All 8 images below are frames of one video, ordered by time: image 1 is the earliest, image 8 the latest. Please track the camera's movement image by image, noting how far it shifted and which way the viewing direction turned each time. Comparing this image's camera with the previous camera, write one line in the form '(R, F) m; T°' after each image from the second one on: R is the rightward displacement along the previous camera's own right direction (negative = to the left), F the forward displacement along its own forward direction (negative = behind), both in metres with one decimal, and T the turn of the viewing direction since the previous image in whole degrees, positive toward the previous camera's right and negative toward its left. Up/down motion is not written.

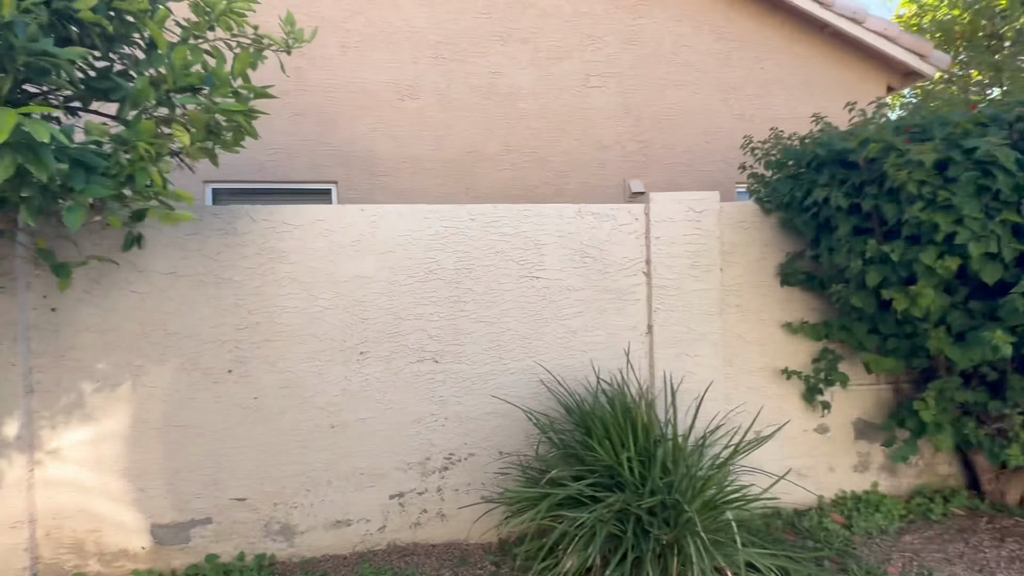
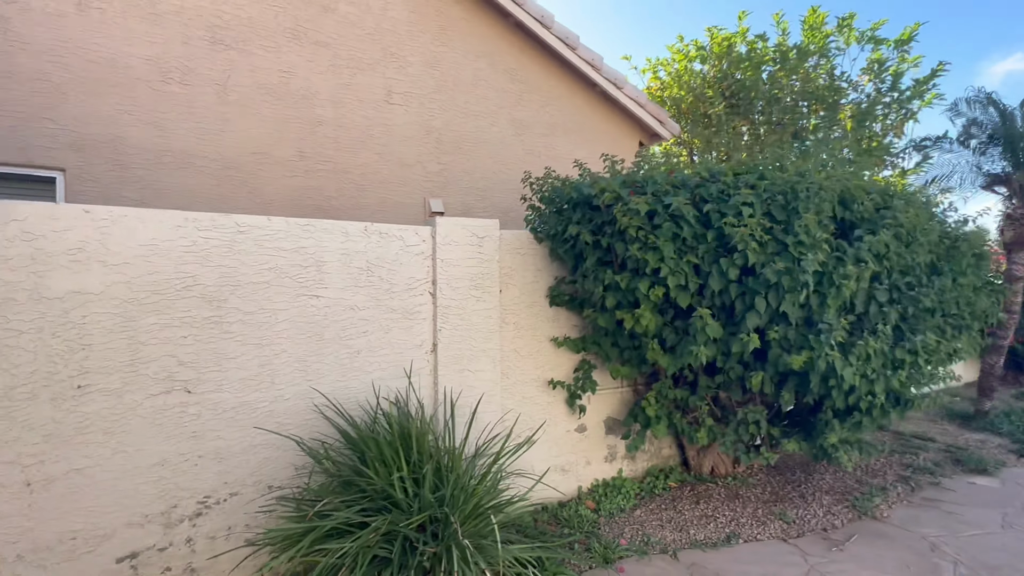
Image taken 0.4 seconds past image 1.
(+0.2, -0.1) m; +22°
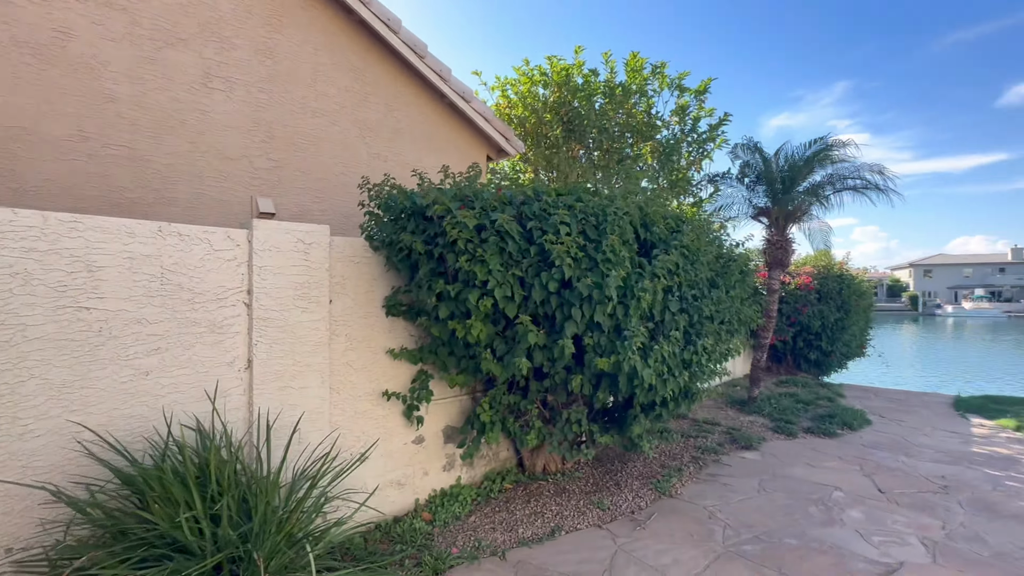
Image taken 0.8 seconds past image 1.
(+0.2, 0.0) m; +17°
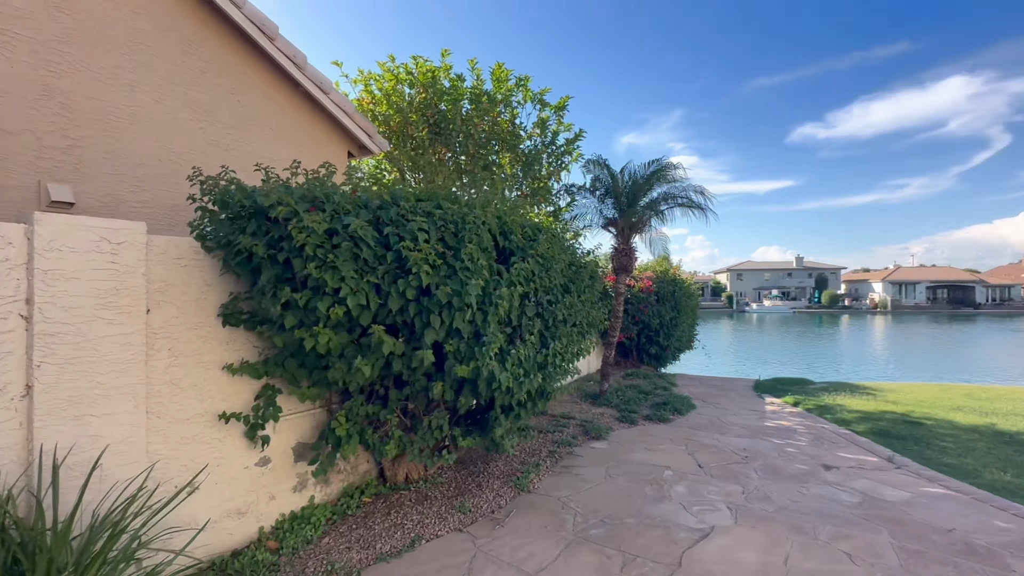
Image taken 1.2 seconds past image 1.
(+0.1, 0.0) m; +16°
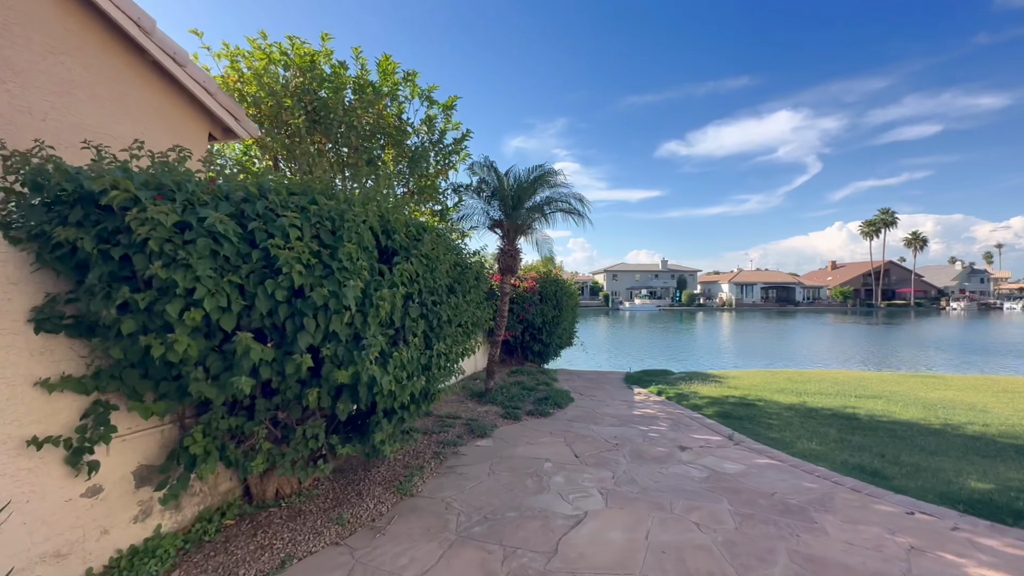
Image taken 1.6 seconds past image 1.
(0.0, 0.0) m; +13°
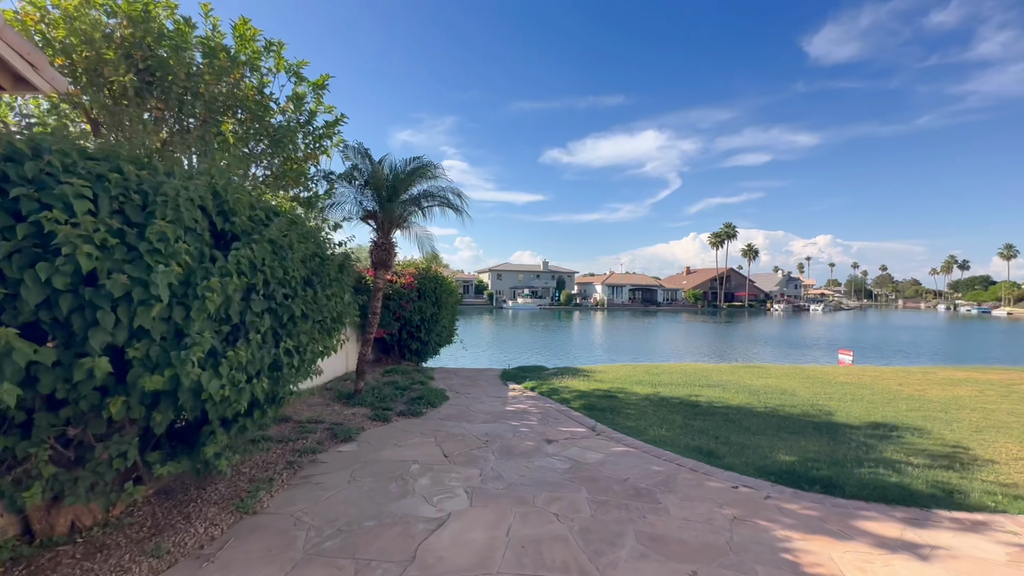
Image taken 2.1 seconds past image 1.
(+0.2, +0.1) m; +14°
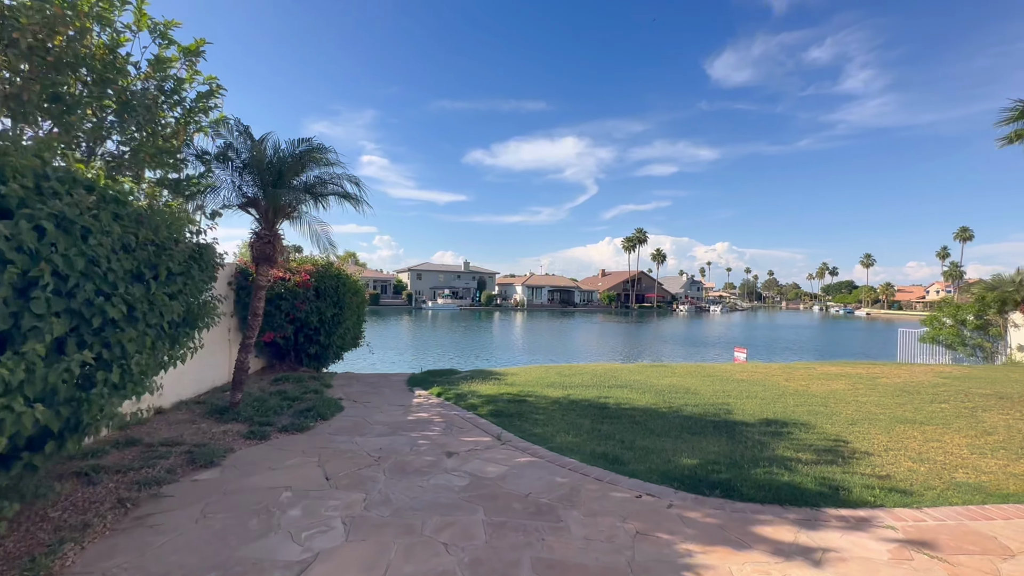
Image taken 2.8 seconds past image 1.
(+0.3, +0.5) m; +10°
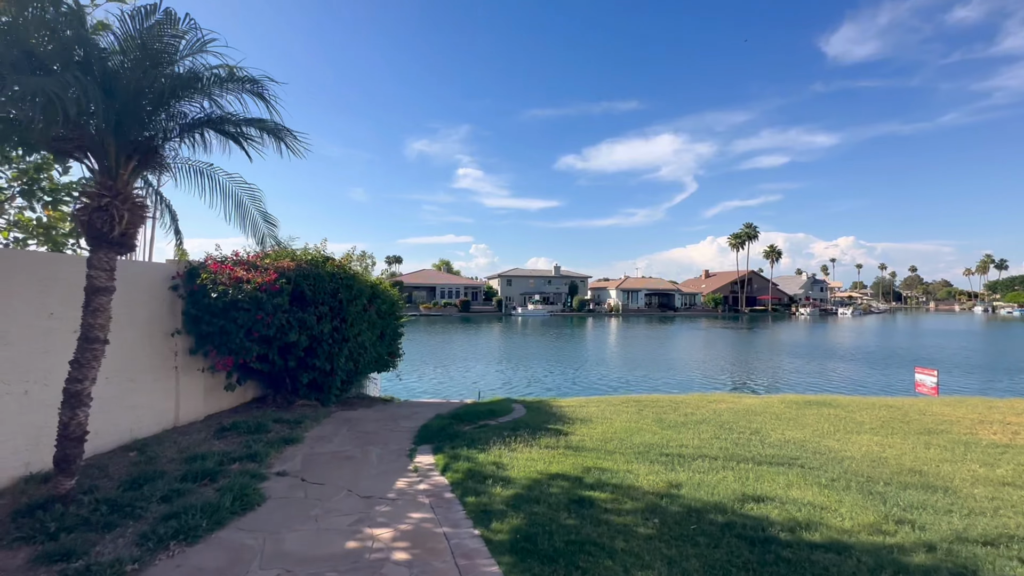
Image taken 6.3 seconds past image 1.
(+0.4, +4.2) m; -11°
